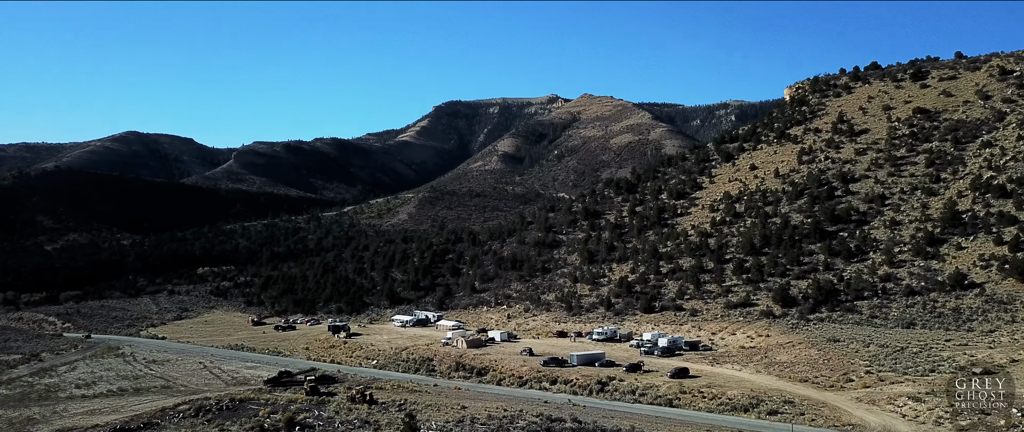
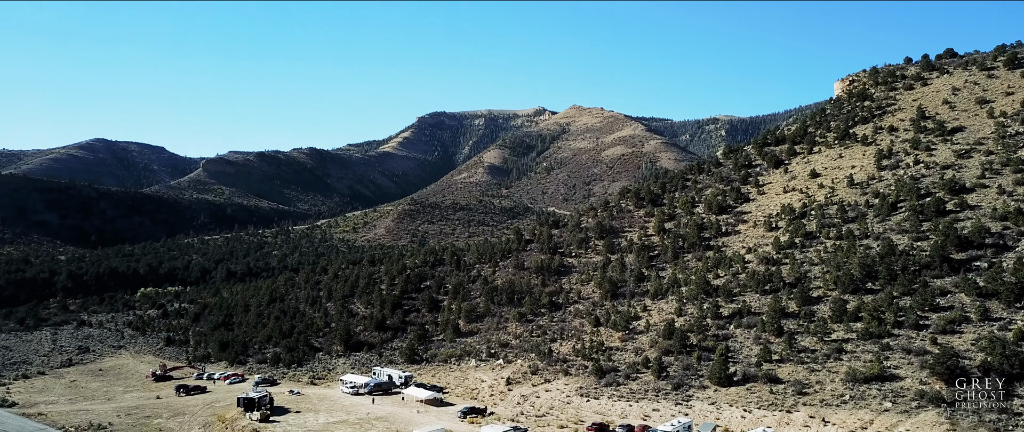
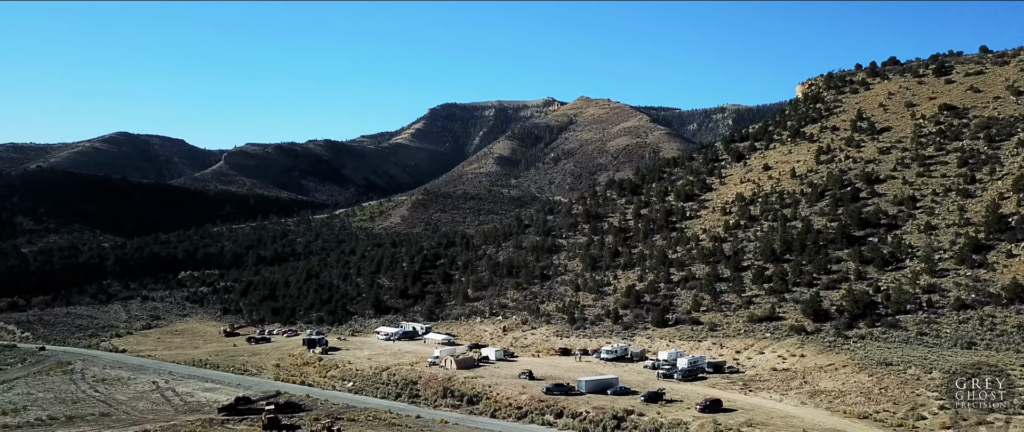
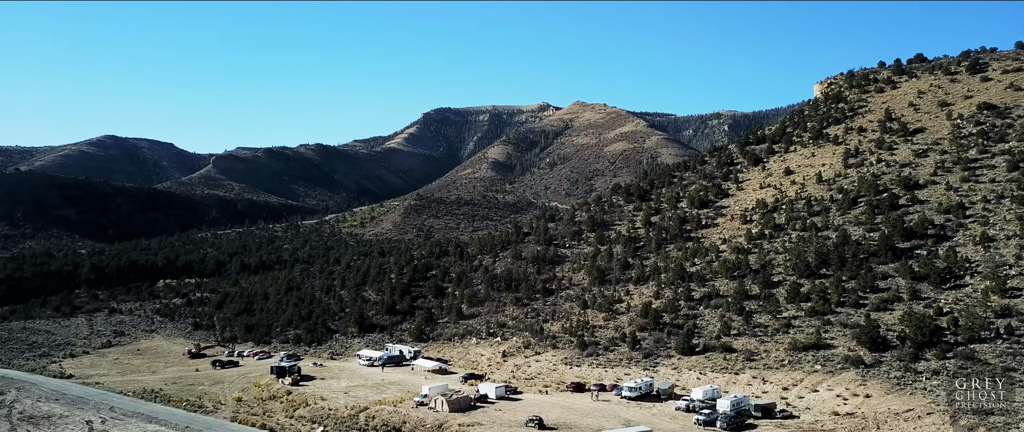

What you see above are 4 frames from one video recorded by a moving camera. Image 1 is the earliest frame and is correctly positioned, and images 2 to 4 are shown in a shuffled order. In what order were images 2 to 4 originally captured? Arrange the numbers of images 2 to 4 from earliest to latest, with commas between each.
3, 4, 2
